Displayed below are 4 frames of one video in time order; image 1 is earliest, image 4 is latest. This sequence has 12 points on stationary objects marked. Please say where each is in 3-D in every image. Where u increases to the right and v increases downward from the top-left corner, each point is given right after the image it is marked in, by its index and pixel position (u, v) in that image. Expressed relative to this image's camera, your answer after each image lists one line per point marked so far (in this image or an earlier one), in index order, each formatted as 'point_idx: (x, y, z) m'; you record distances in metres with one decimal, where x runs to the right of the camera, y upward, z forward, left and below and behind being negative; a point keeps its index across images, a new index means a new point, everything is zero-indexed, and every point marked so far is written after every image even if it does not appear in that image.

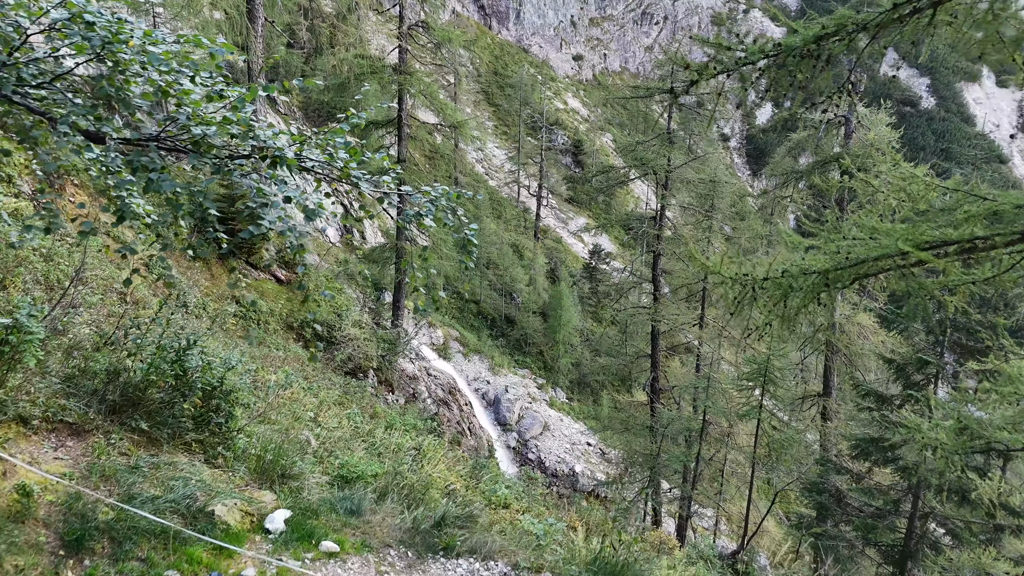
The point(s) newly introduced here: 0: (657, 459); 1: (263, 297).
0: (+3.3, -3.9, +10.3) m
1: (-4.8, -0.2, +8.8) m
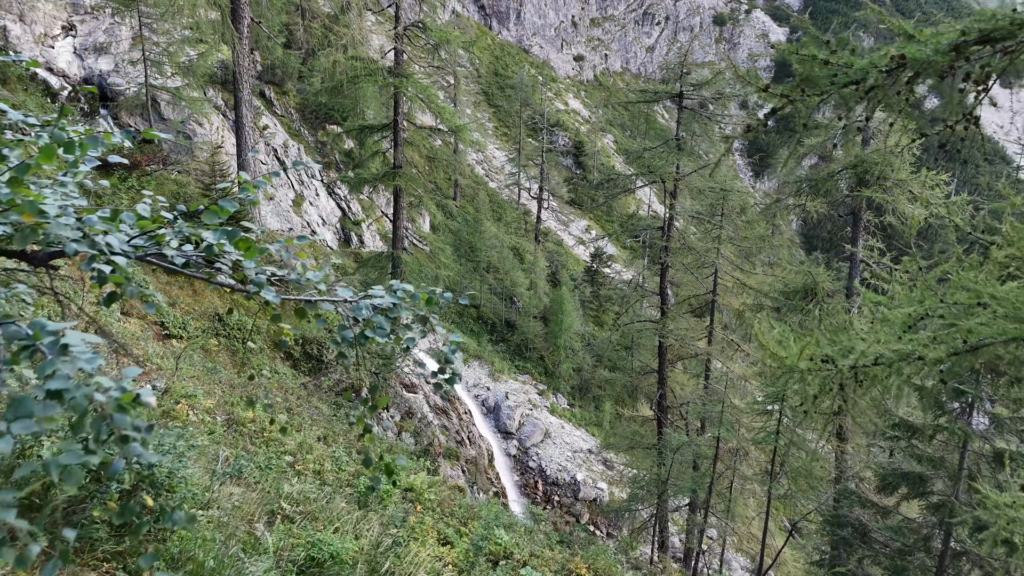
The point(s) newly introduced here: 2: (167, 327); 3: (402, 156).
0: (+3.3, -4.2, +9.8) m
1: (-4.8, -0.5, +8.3) m
2: (-5.3, -0.6, +6.9) m
3: (-3.1, +3.7, +12.8) m
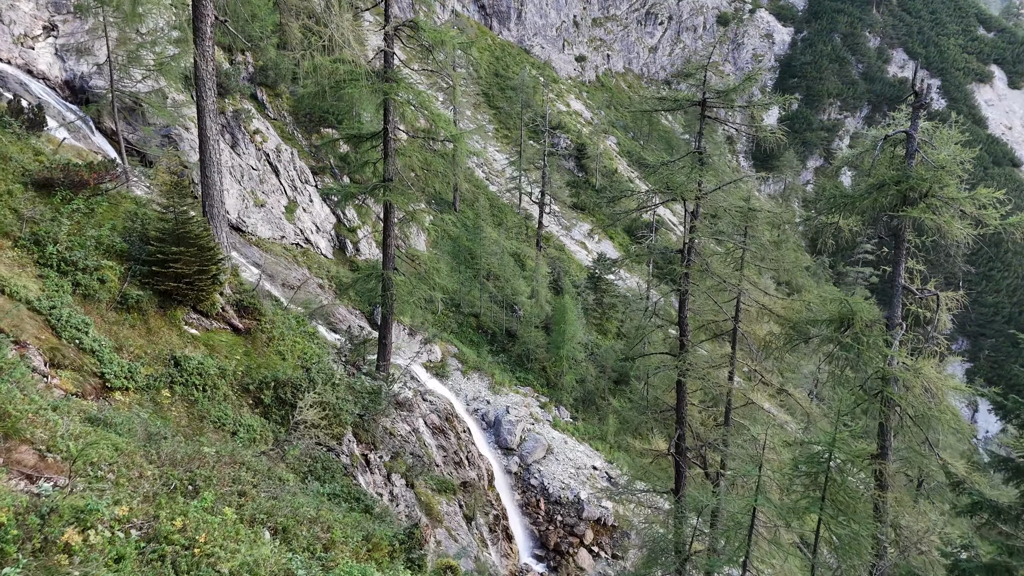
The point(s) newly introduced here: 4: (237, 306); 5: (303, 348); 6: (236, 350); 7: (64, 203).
0: (+3.3, -4.8, +8.7) m
1: (-4.8, -1.1, +7.3) m
2: (-5.2, -1.2, +5.9) m
3: (-3.1, +3.1, +11.7) m
4: (-5.1, -0.4, +8.2) m
5: (-4.1, -1.2, +8.8) m
6: (-4.6, -1.0, +7.6) m
7: (-7.4, +1.4, +7.5) m
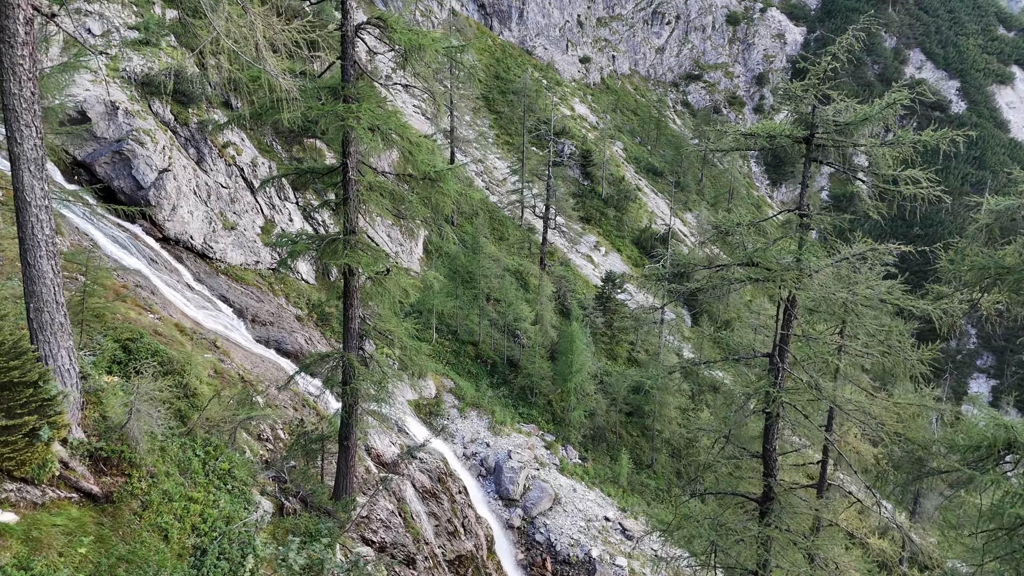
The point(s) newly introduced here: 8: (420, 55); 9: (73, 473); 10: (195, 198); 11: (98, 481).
0: (+3.4, -6.4, +5.9) m
1: (-4.7, -2.7, +4.4) m
2: (-5.2, -2.8, +3.1) m
3: (-3.0, +1.5, +8.9) m
4: (-5.0, -2.0, +5.4) m
5: (-4.0, -2.8, +6.0) m
6: (-4.5, -2.6, +4.7) m
7: (-7.3, -0.2, +4.7) m
8: (-1.7, +4.4, +8.5) m
9: (-5.0, -2.1, +5.2) m
10: (-13.5, +3.8, +19.3) m
11: (-4.8, -2.2, +5.3) m
